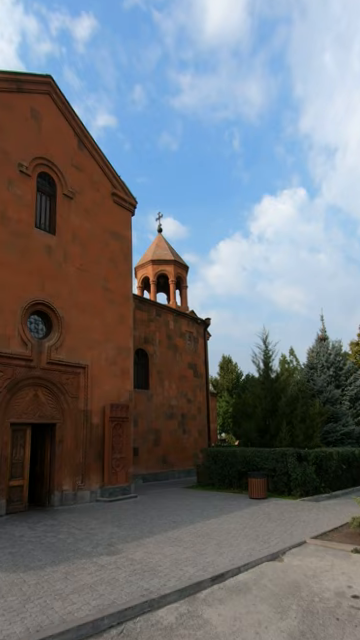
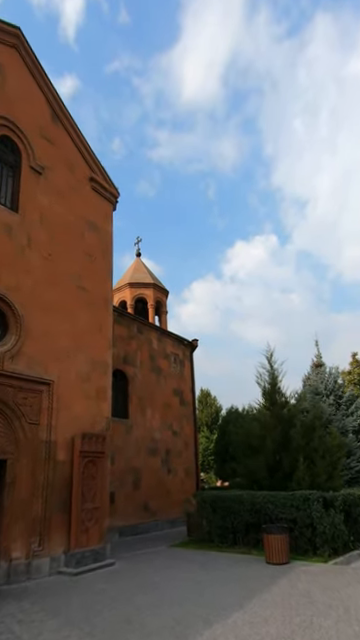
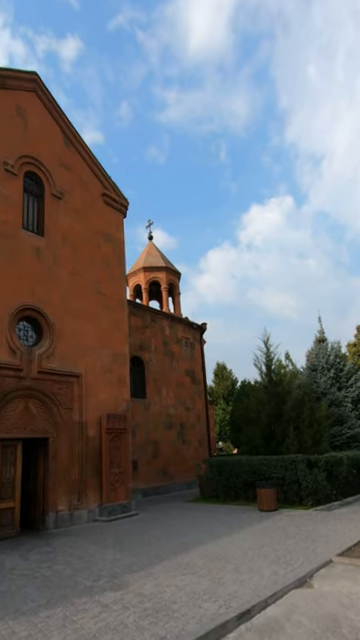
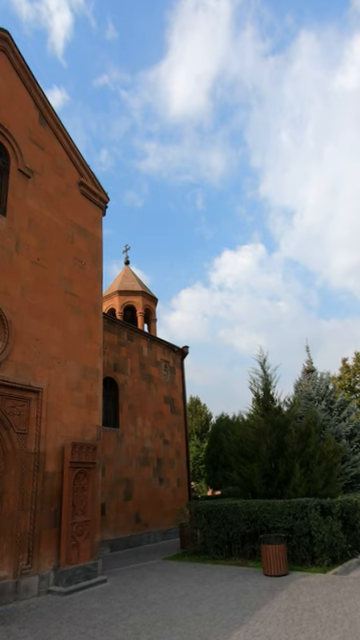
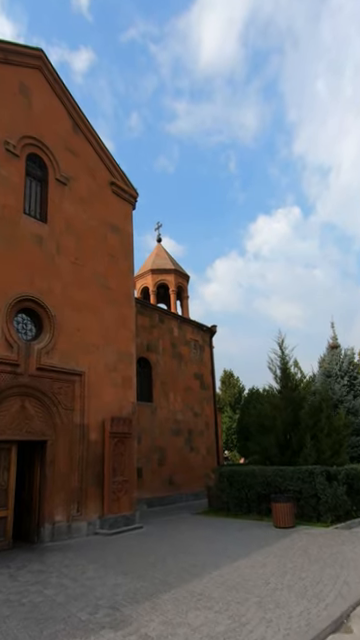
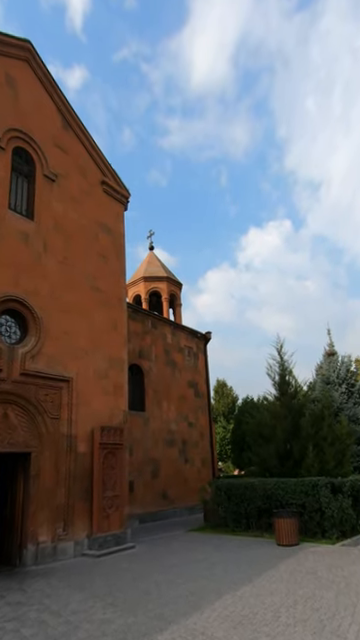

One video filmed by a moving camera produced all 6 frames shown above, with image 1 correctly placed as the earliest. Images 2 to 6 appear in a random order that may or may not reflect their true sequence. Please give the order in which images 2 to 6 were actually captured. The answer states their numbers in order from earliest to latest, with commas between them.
3, 5, 6, 2, 4
